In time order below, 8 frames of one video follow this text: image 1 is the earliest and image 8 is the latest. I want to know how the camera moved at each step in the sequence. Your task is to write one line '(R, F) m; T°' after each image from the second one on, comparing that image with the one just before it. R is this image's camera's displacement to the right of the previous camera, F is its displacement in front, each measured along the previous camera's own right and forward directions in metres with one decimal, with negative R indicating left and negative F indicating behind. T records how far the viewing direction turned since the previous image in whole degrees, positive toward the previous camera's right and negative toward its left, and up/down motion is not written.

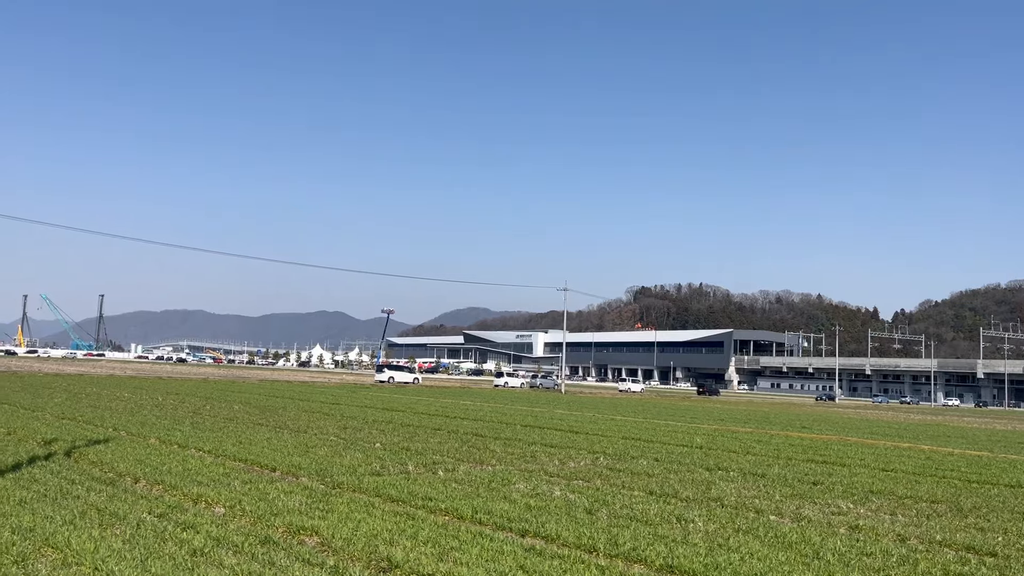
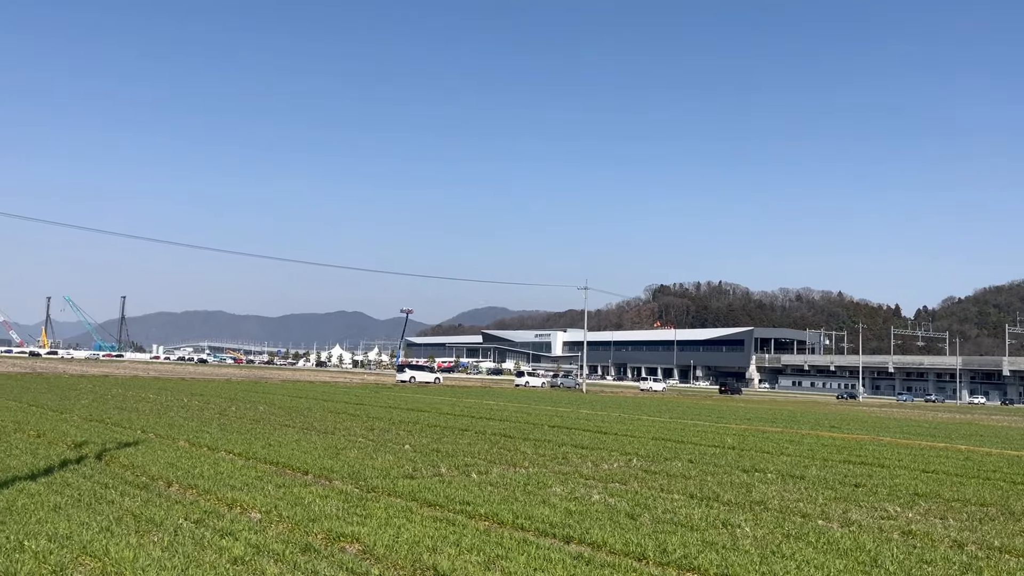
(-0.3, +0.3) m; -1°
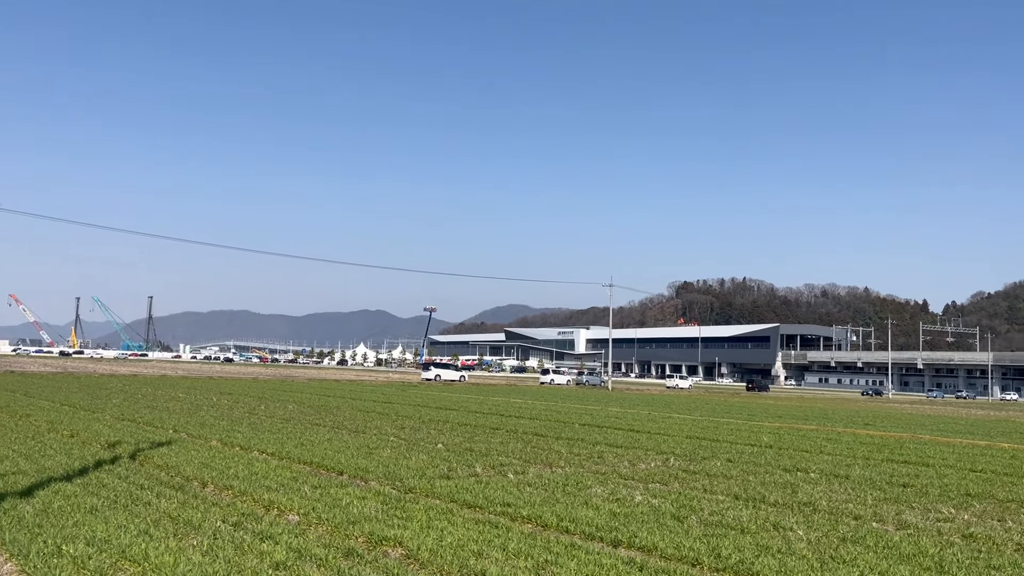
(-0.3, +0.3) m; -2°
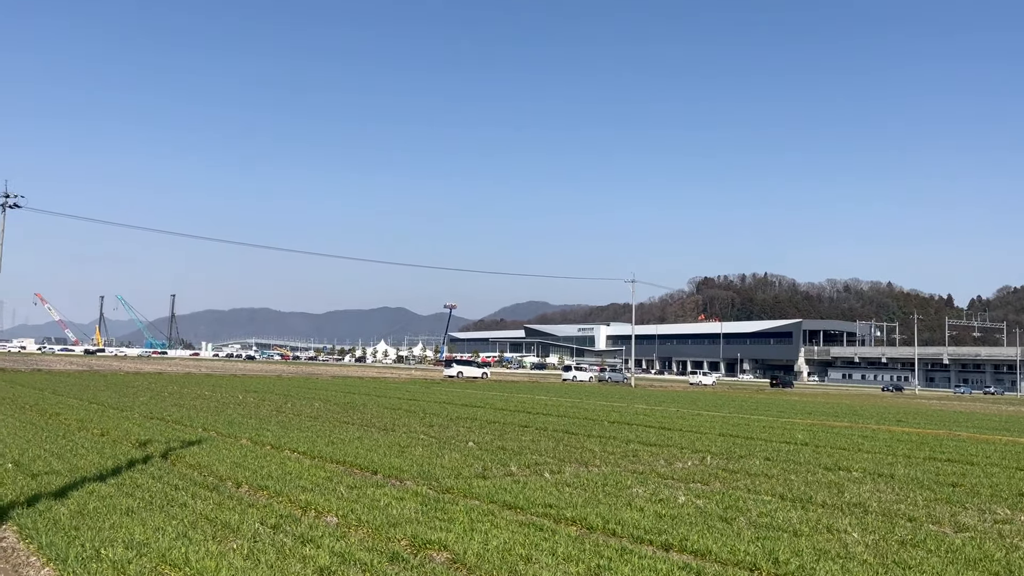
(-0.3, +0.3) m; -1°
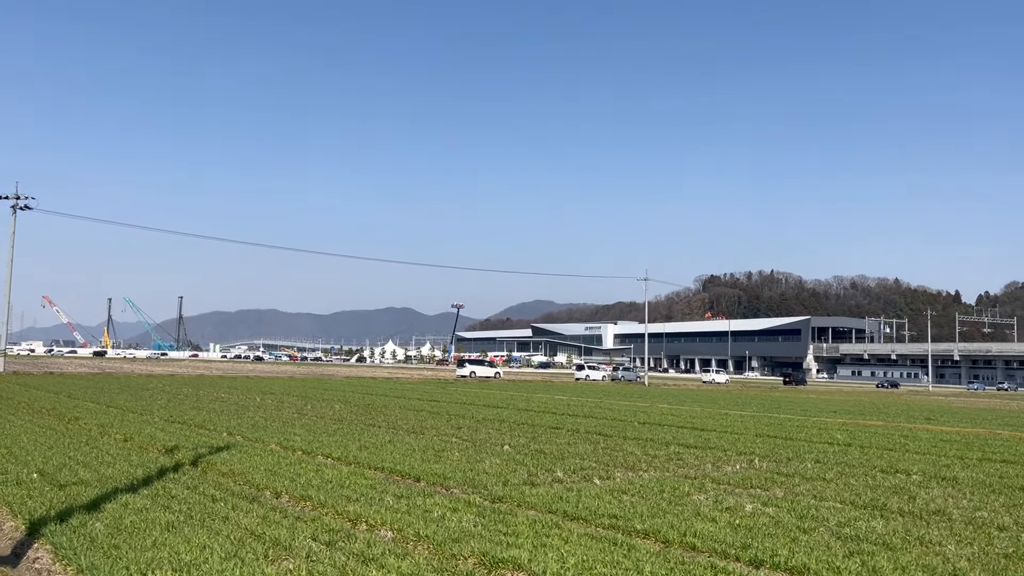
(-0.7, +0.7) m; 0°
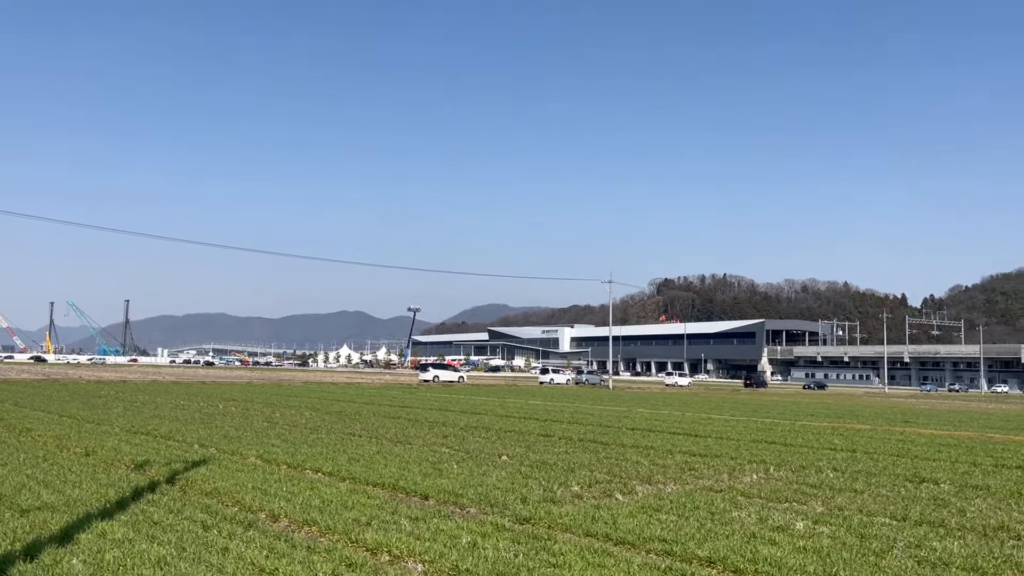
(-1.0, +1.2) m; +3°
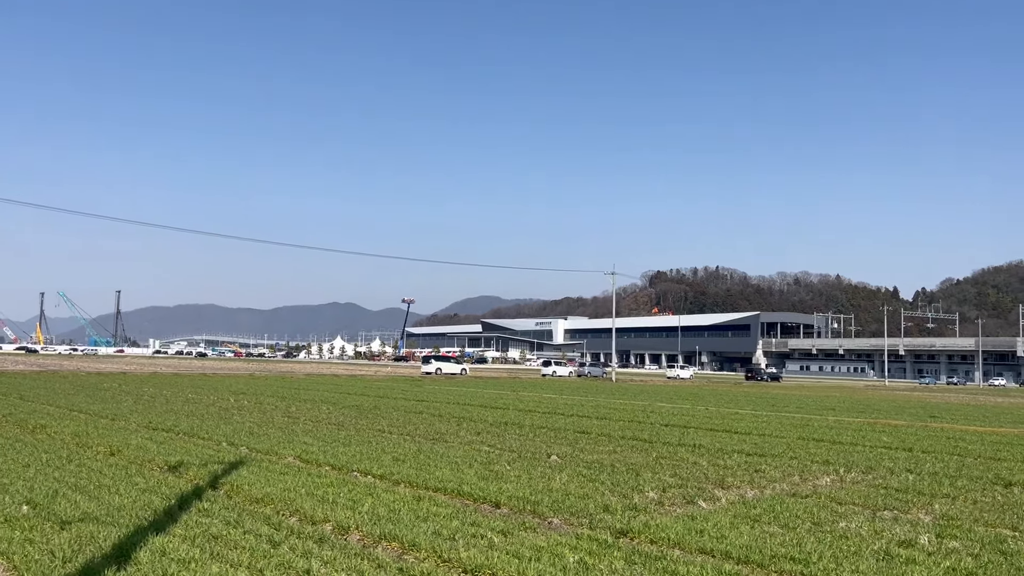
(-1.2, +1.0) m; +1°
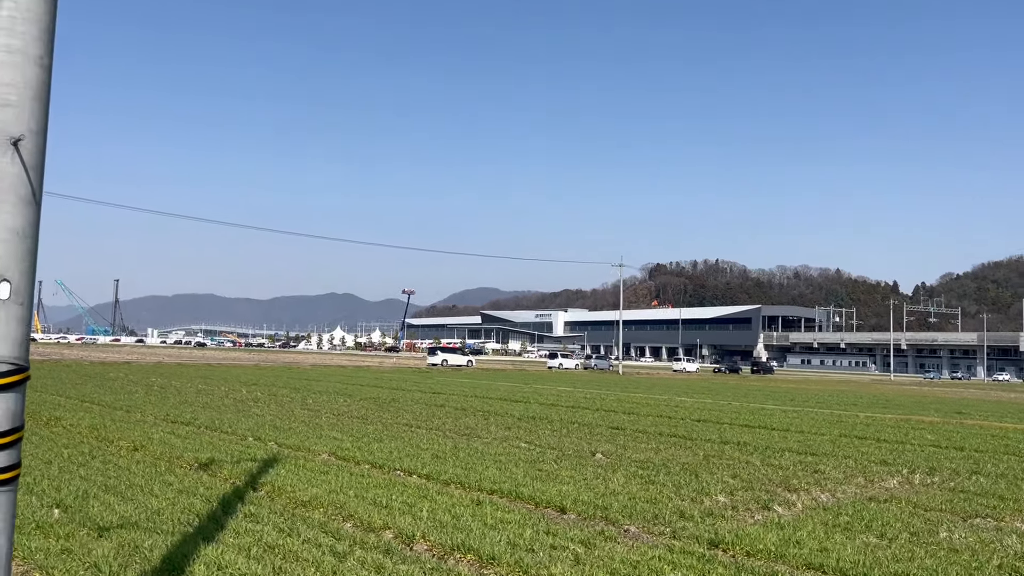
(-0.9, +0.9) m; 0°
